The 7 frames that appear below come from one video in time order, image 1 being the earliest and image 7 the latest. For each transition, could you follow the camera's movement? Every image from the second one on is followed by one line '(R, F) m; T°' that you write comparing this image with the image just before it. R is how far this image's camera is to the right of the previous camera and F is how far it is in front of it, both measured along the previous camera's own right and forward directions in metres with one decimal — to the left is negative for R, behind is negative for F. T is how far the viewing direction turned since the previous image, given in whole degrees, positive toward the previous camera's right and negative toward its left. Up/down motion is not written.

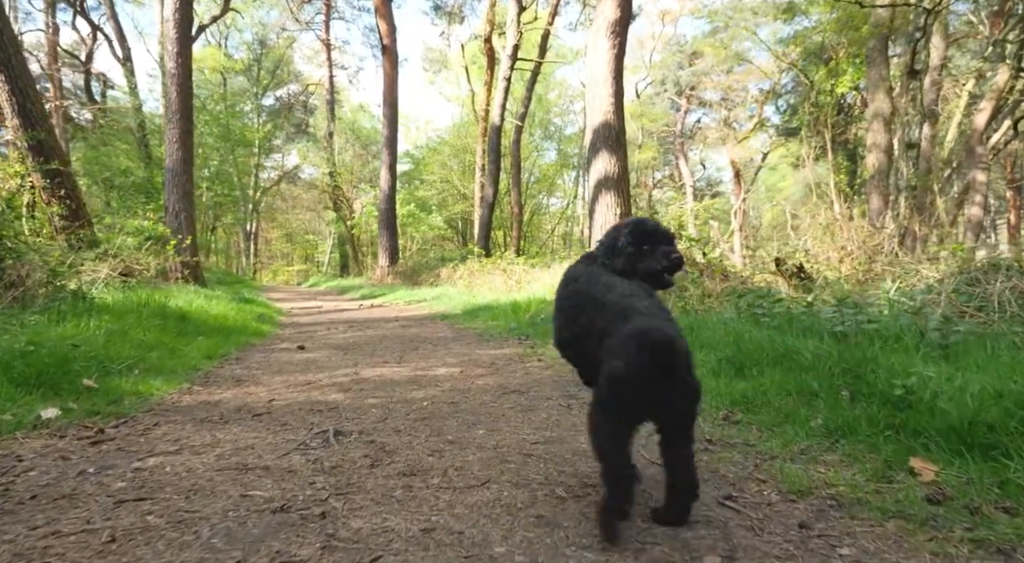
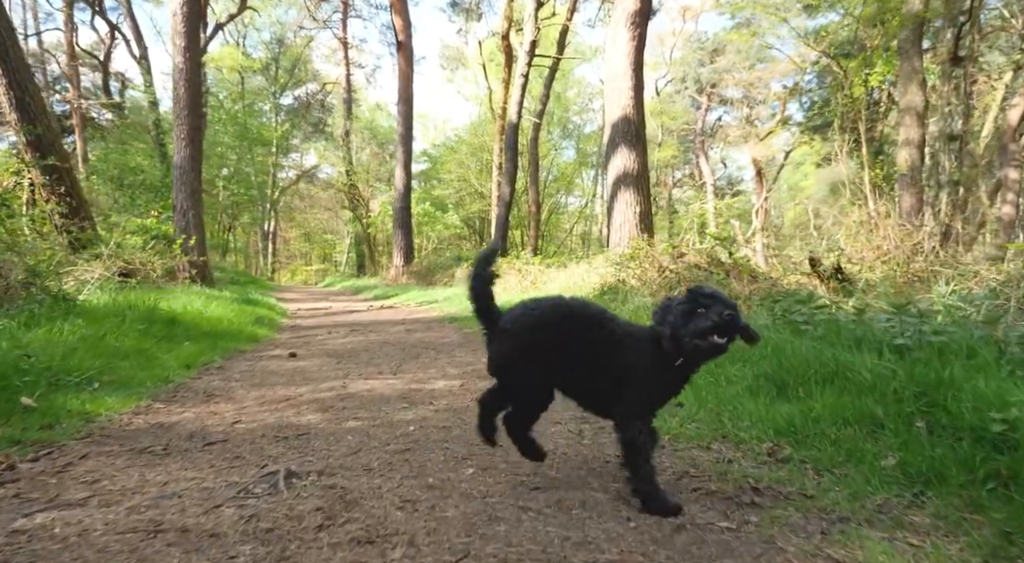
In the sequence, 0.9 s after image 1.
(+0.1, +0.6) m; -1°
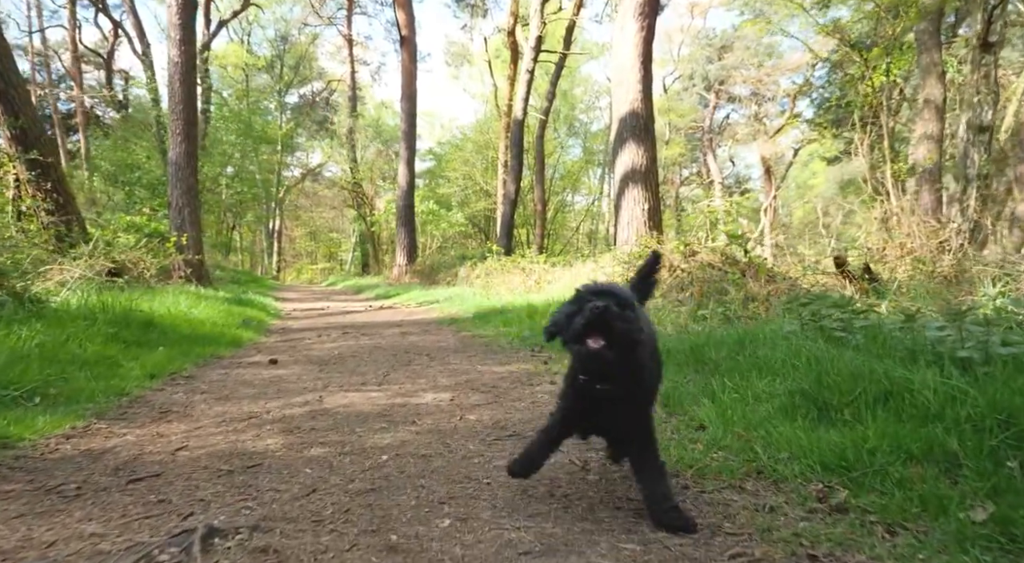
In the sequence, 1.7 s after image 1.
(+0.1, +0.6) m; 0°
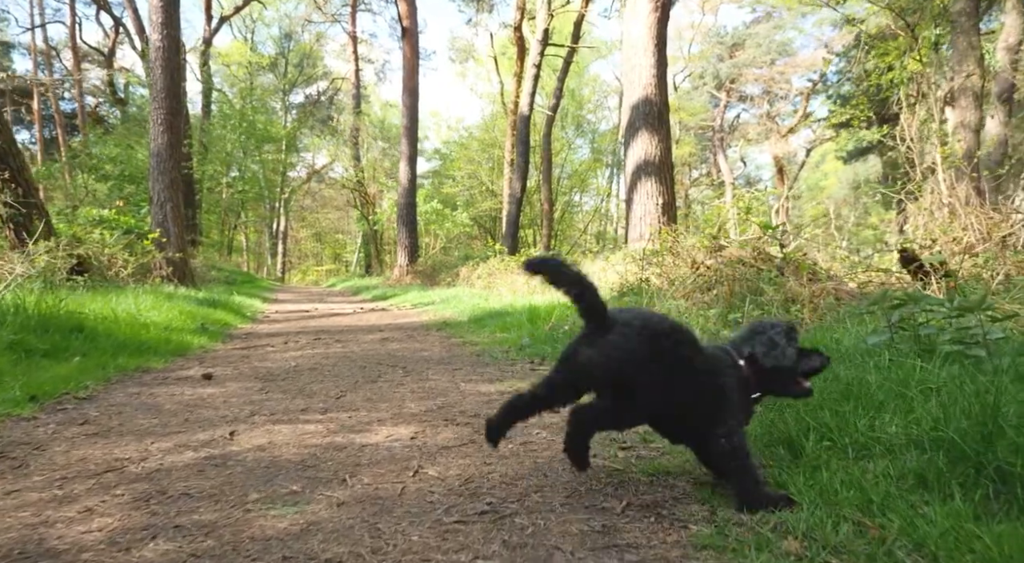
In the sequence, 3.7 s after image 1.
(+0.1, +1.3) m; -1°
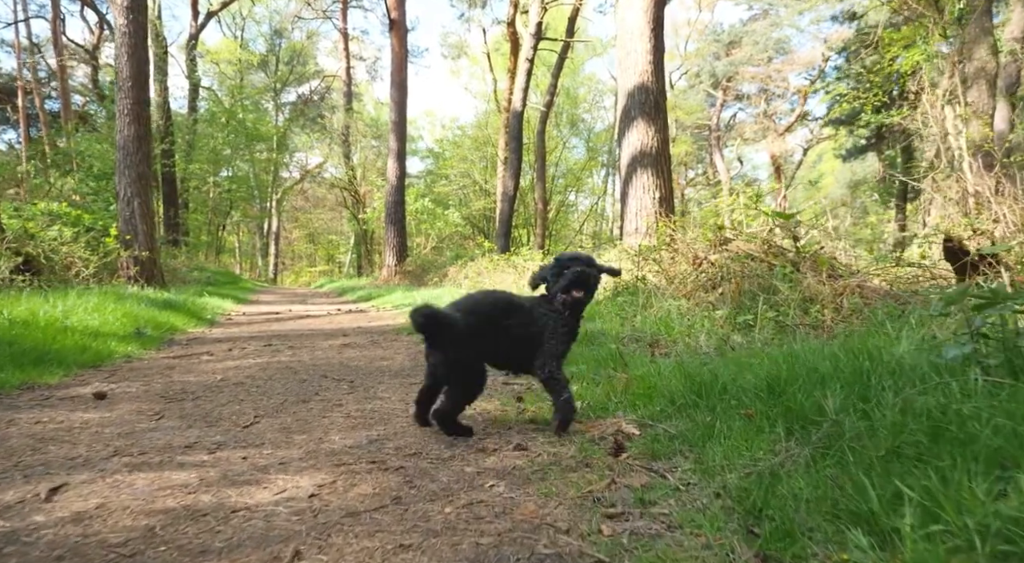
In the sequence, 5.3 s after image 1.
(+0.2, +1.0) m; 0°
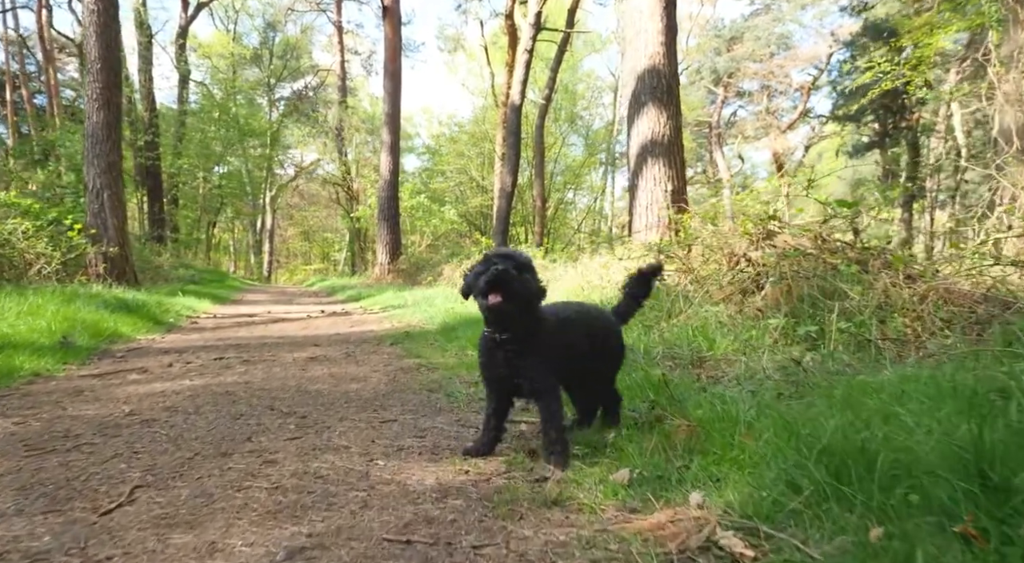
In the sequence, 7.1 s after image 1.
(0.0, +1.2) m; 0°
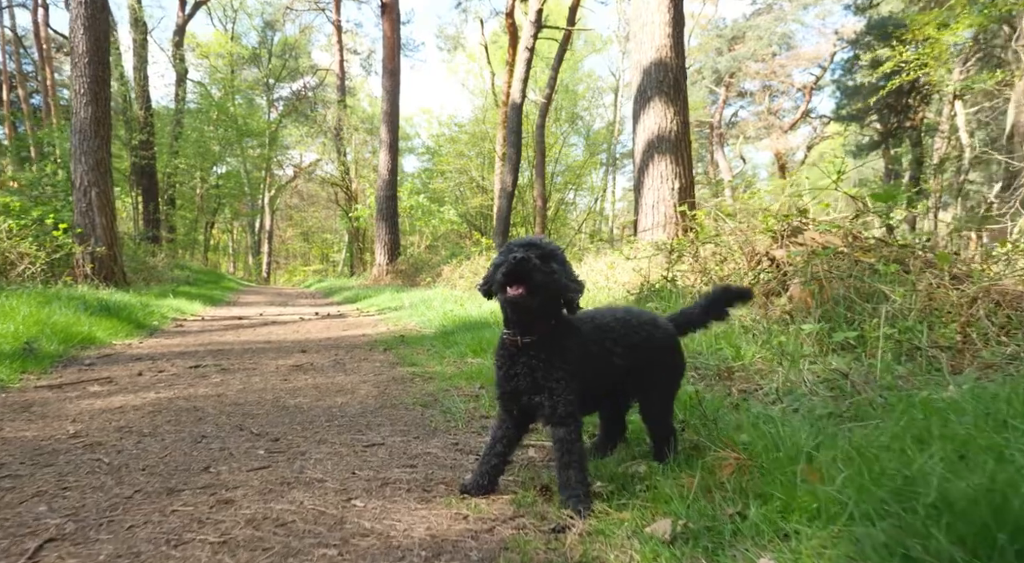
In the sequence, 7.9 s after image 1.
(0.0, +0.5) m; 0°
